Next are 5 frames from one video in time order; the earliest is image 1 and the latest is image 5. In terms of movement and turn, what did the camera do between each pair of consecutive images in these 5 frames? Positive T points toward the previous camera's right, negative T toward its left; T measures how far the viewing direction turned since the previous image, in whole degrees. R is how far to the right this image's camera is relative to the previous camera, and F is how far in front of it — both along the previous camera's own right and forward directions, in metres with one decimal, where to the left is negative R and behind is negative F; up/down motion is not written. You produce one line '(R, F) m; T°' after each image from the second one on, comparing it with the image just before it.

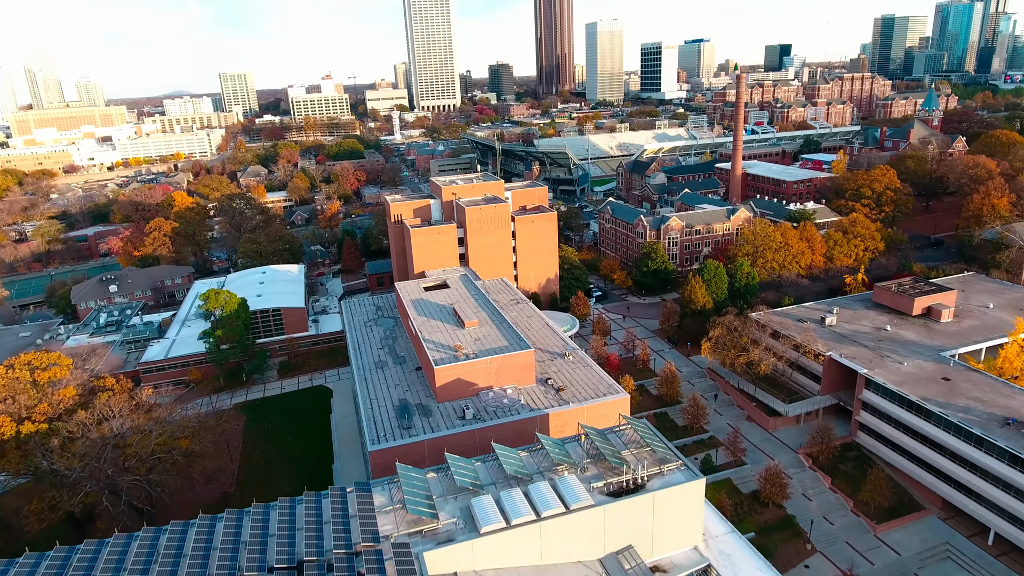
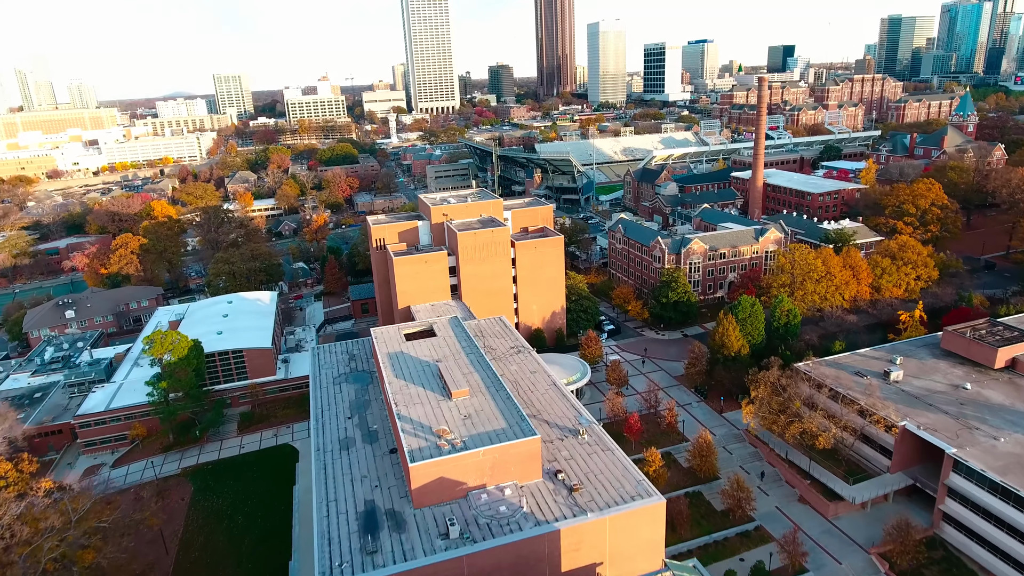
(0.0, +6.2) m; 0°
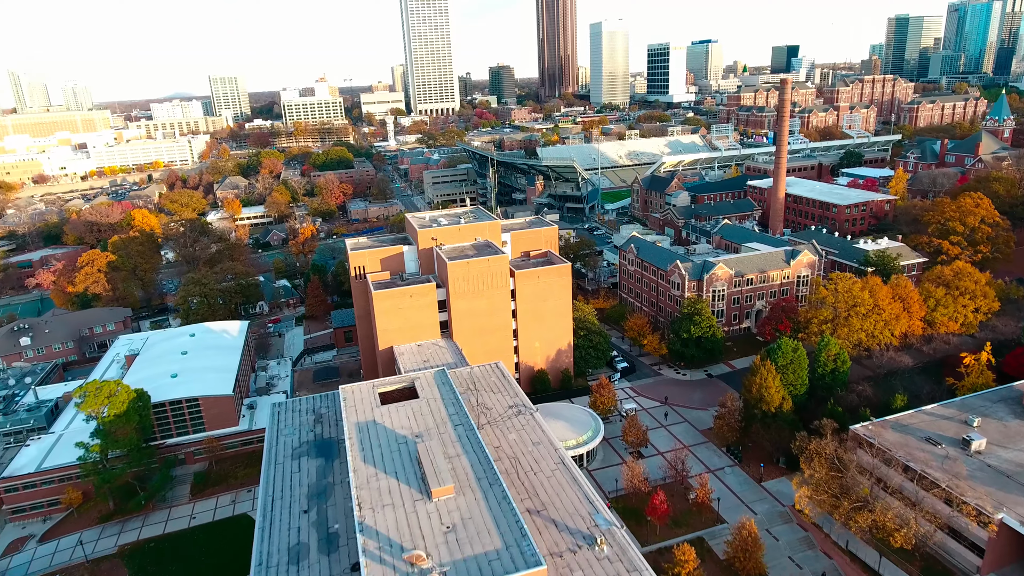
(+0.1, +5.3) m; 0°
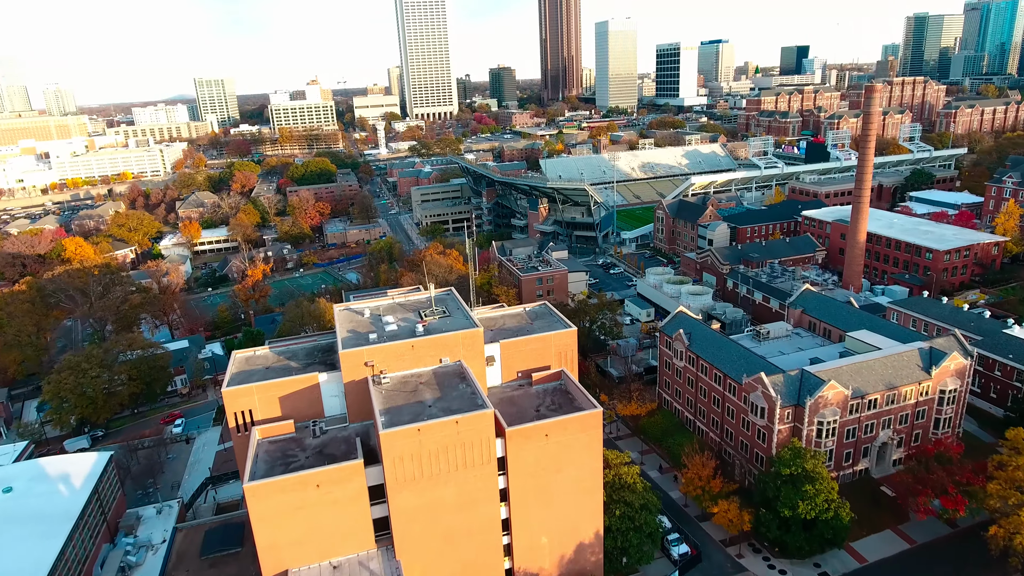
(+0.4, +14.5) m; 0°
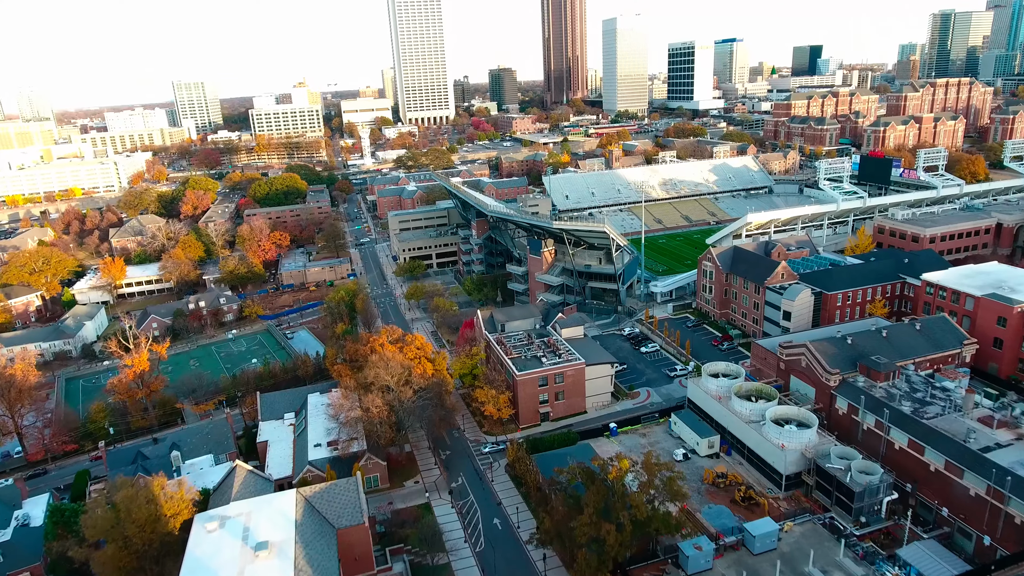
(+0.7, +18.3) m; 0°
